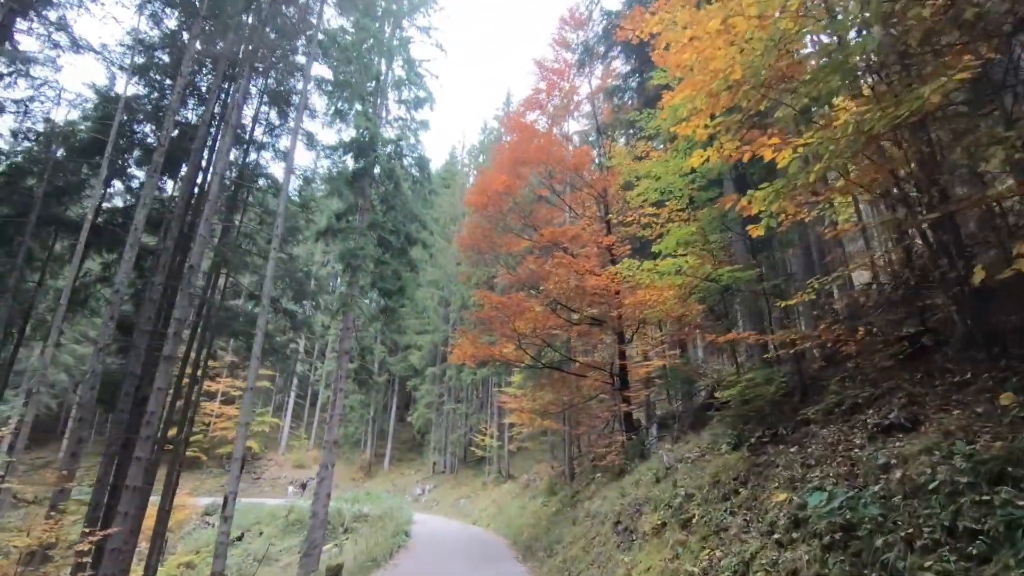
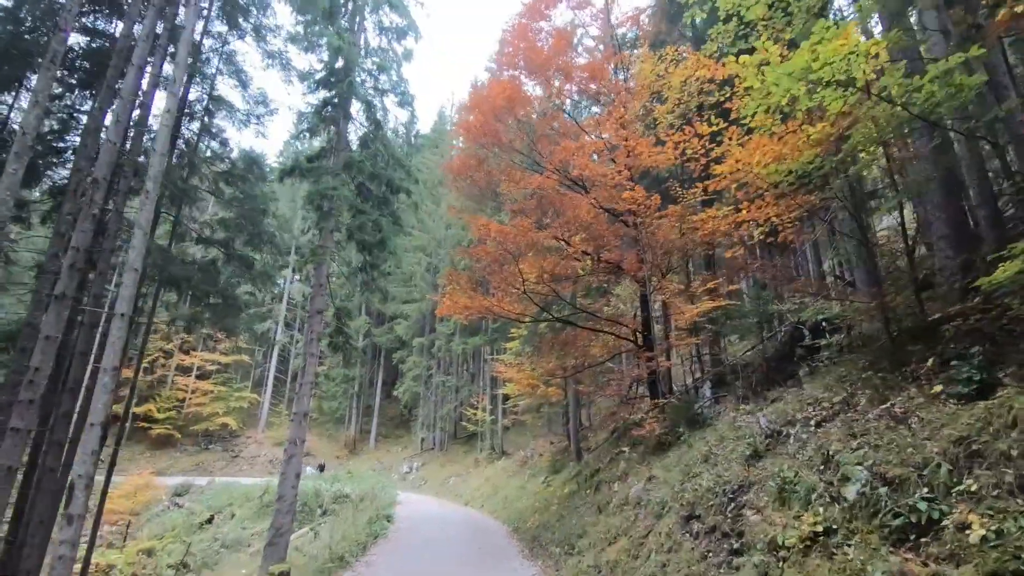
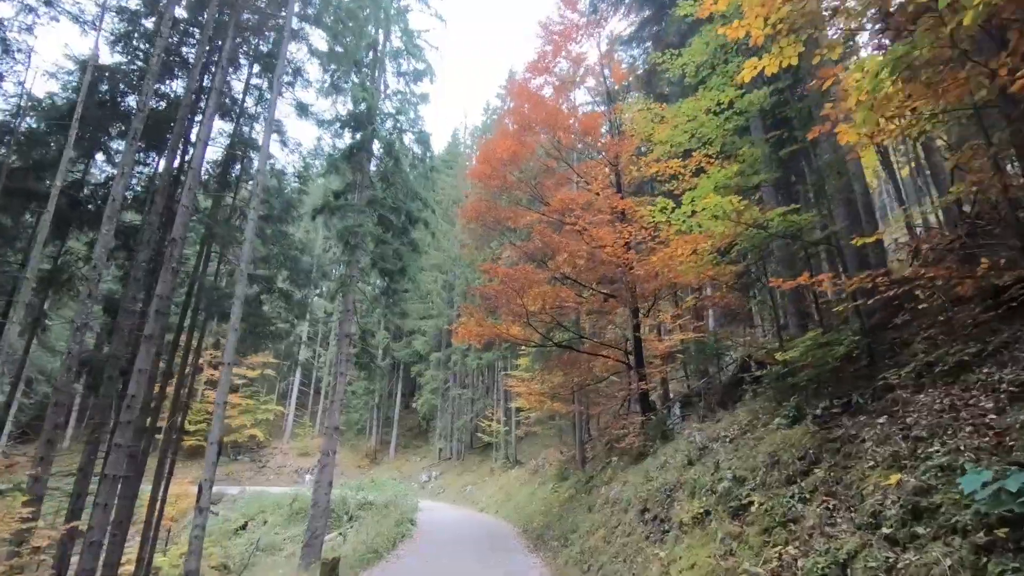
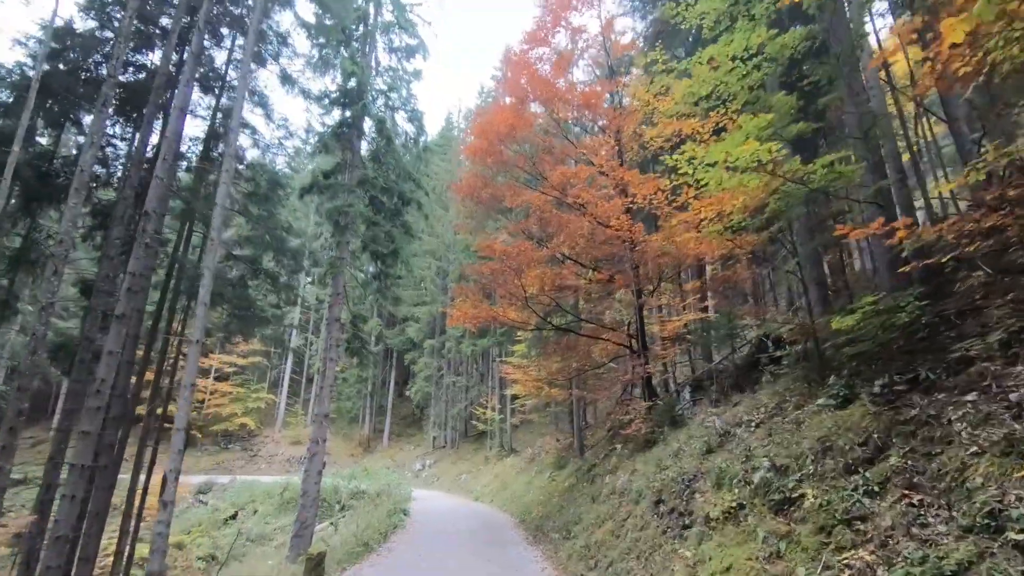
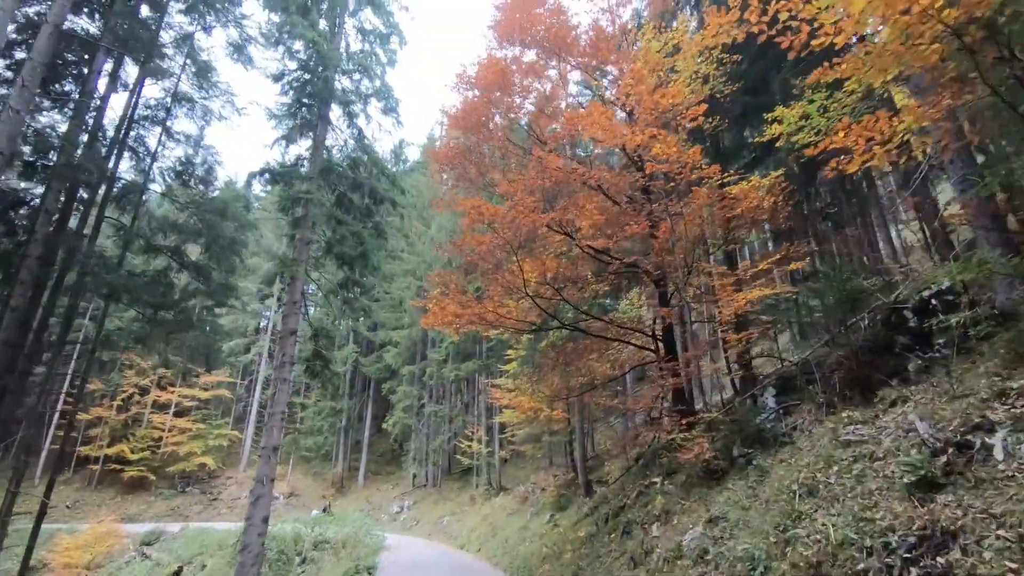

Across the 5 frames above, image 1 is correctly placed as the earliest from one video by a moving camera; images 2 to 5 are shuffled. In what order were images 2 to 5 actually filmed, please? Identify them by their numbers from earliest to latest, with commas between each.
3, 4, 2, 5
